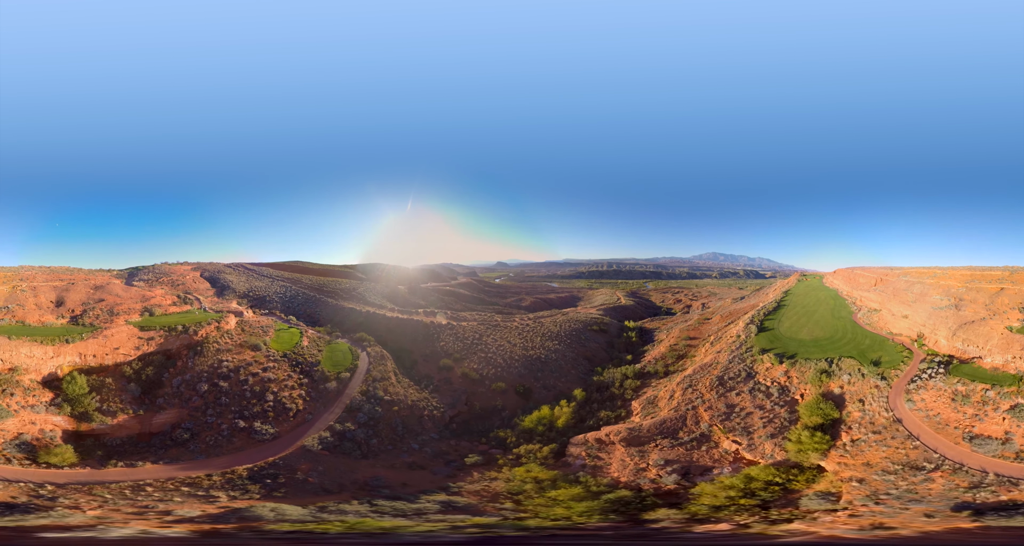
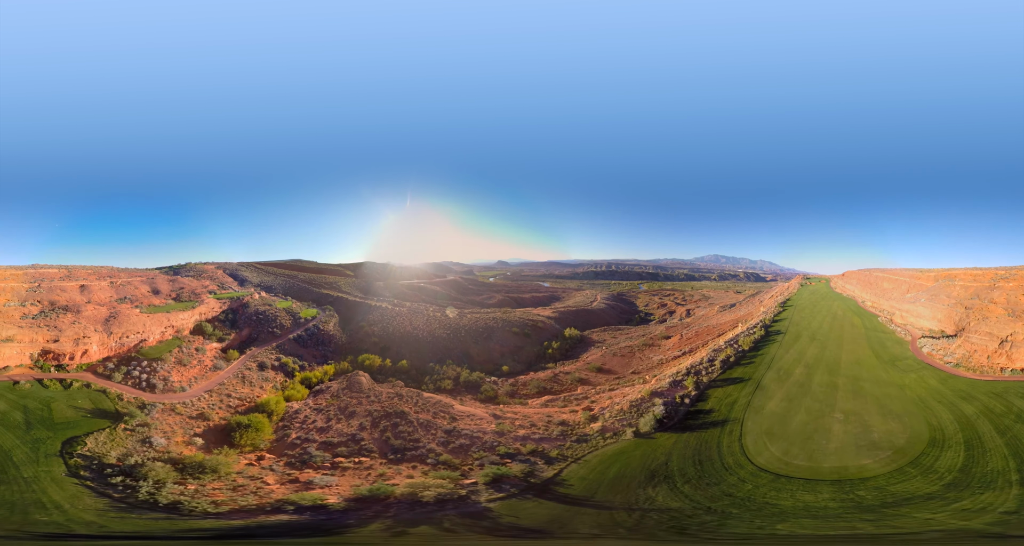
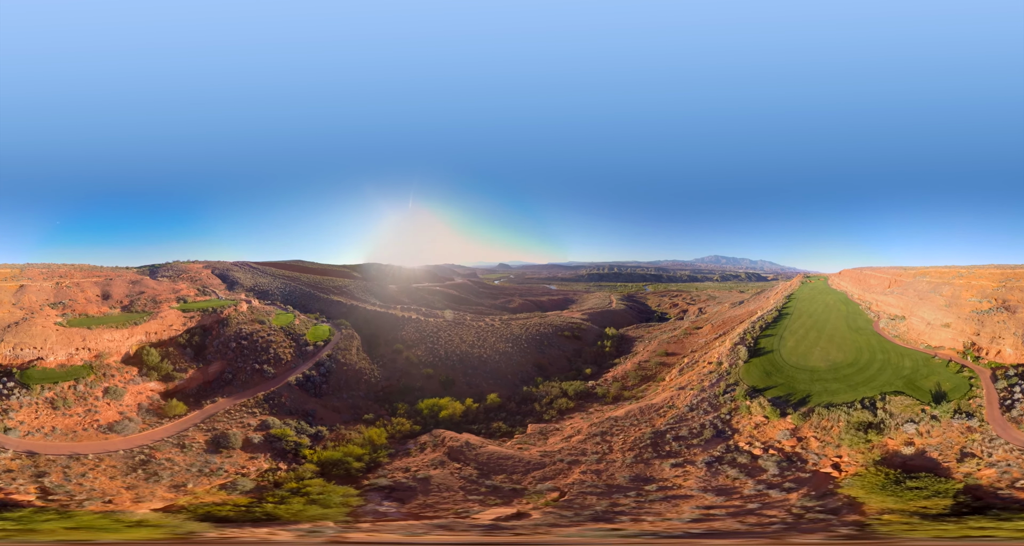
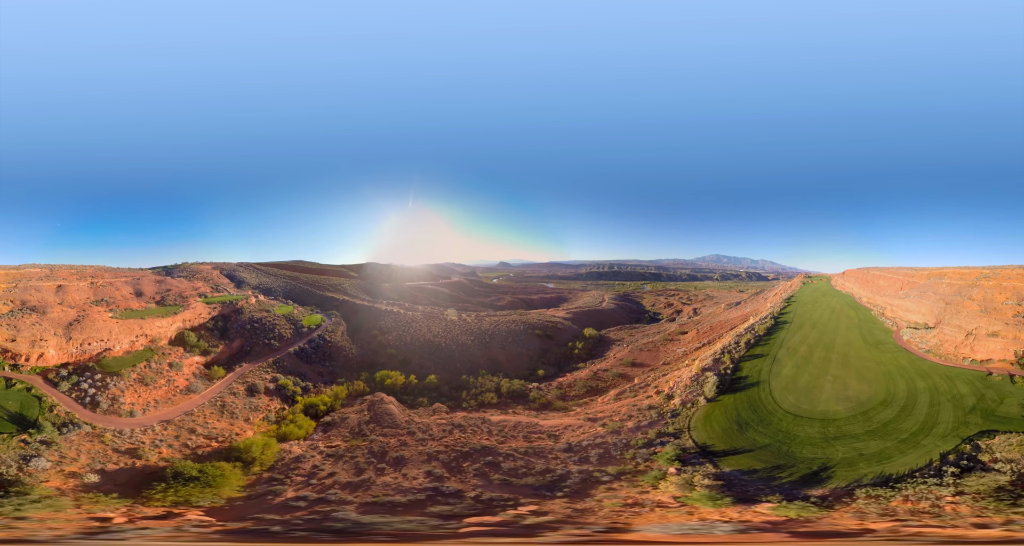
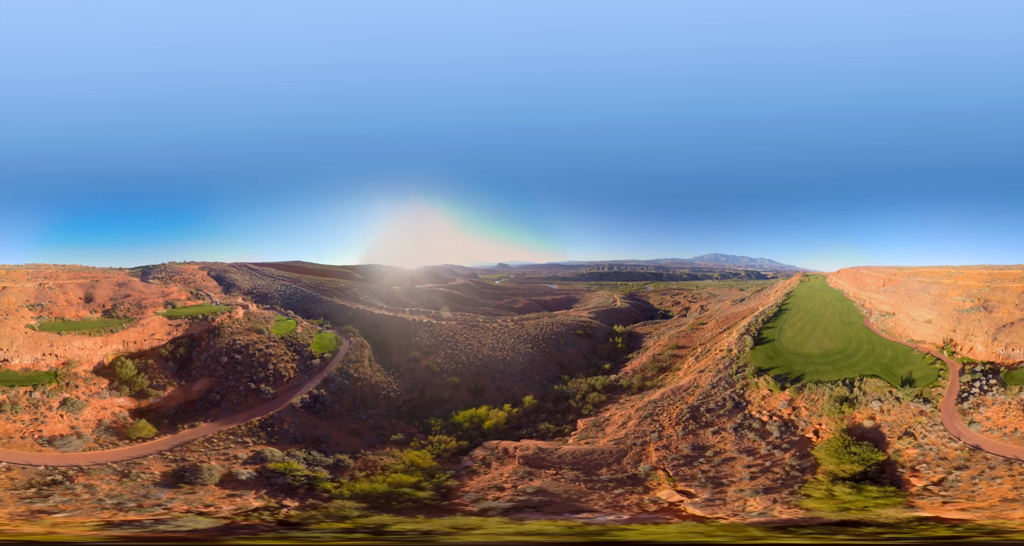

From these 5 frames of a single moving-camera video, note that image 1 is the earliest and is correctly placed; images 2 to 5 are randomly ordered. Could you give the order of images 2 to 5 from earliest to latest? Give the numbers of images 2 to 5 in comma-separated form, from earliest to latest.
5, 3, 4, 2
